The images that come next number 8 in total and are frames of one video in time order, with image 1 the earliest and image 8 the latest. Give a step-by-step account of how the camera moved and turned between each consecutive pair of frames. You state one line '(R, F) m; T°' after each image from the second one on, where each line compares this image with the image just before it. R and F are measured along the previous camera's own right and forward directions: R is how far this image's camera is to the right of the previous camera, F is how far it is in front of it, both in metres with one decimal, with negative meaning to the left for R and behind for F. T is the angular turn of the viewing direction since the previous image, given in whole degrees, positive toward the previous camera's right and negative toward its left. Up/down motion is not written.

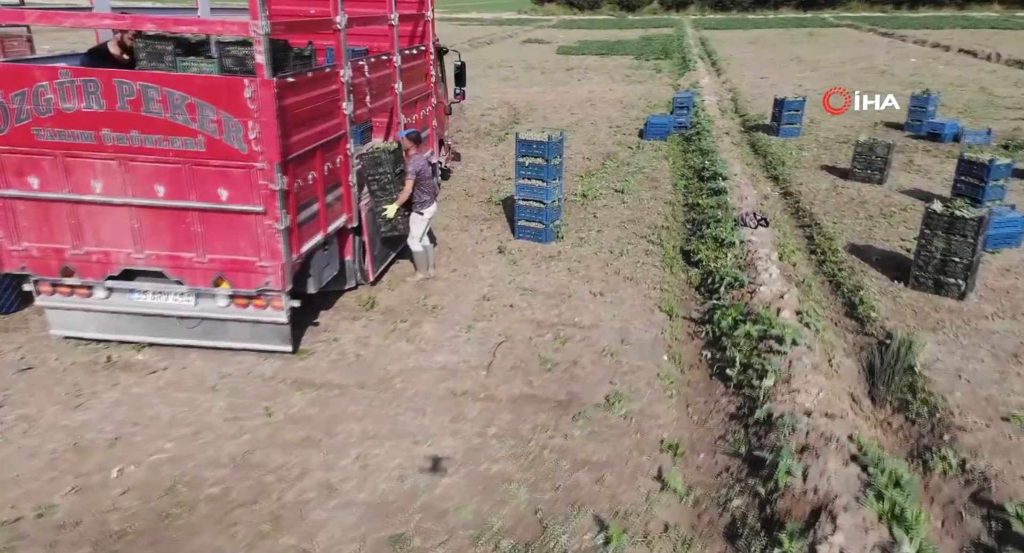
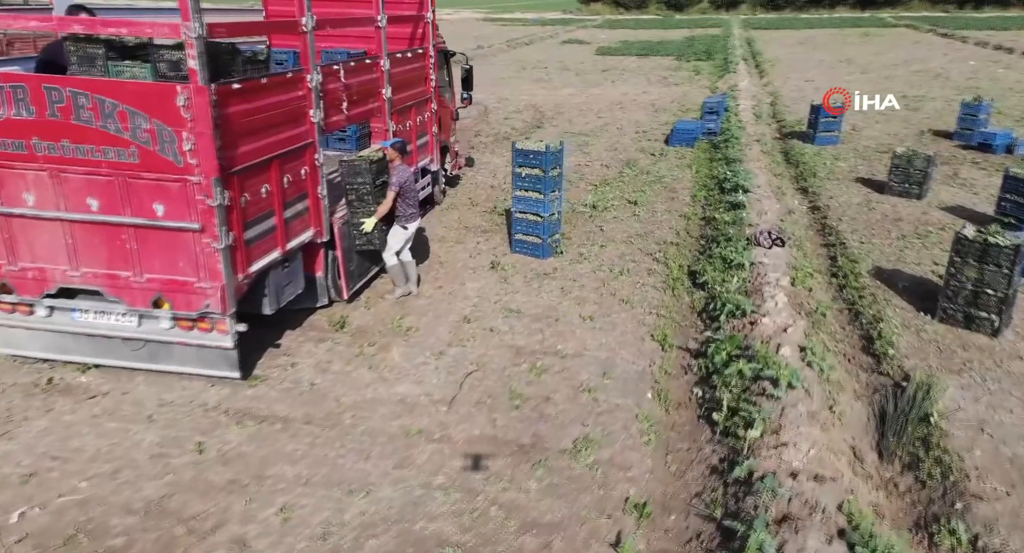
(+0.6, +0.6) m; -3°
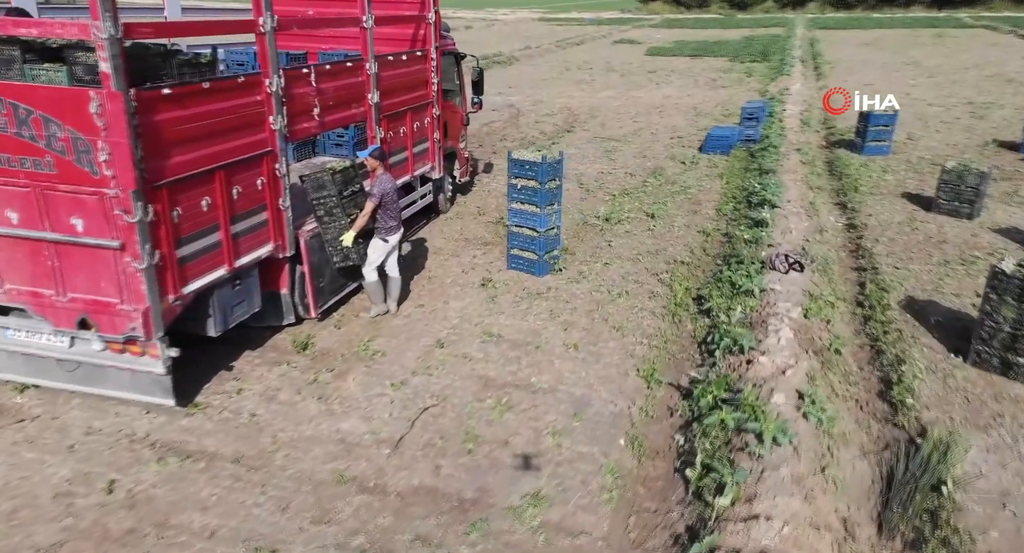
(+0.7, +0.6) m; -4°
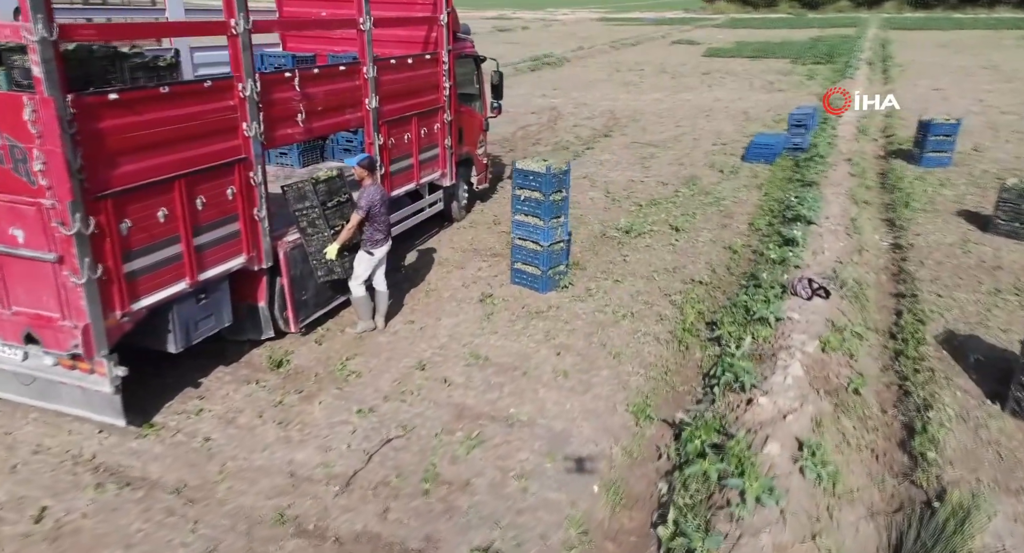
(+0.6, +0.5) m; -4°
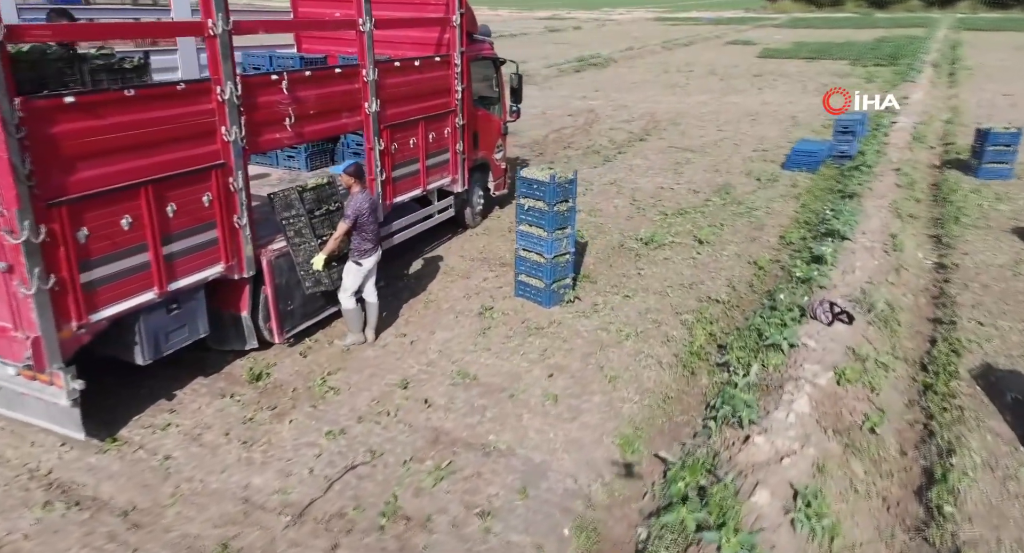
(+0.5, +0.4) m; -4°
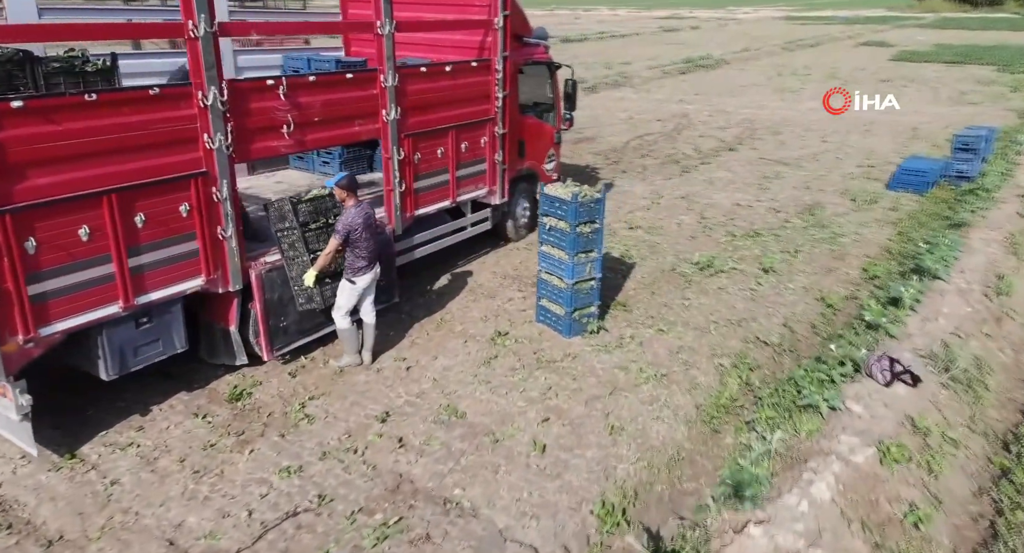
(+0.9, +0.7) m; -8°
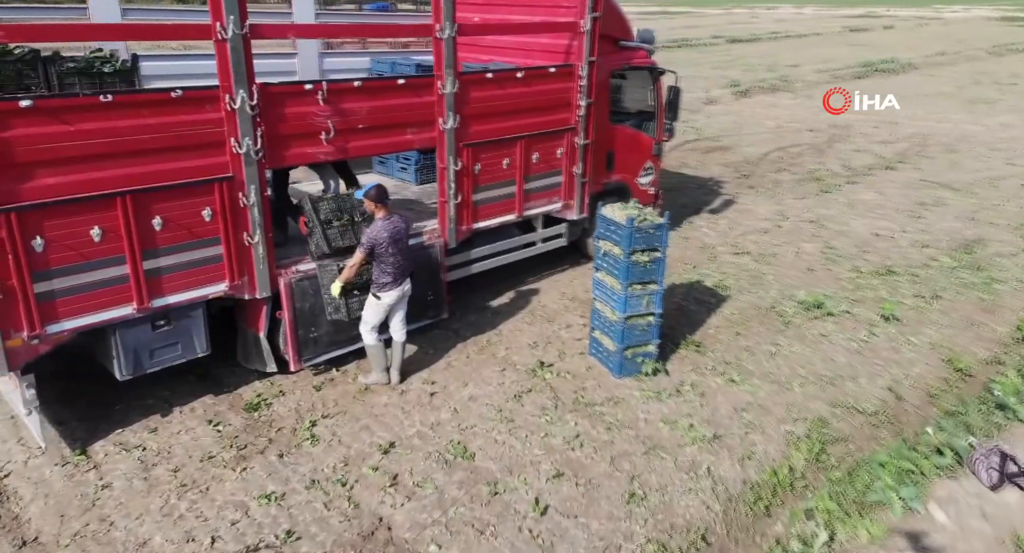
(+0.9, +0.7) m; -12°
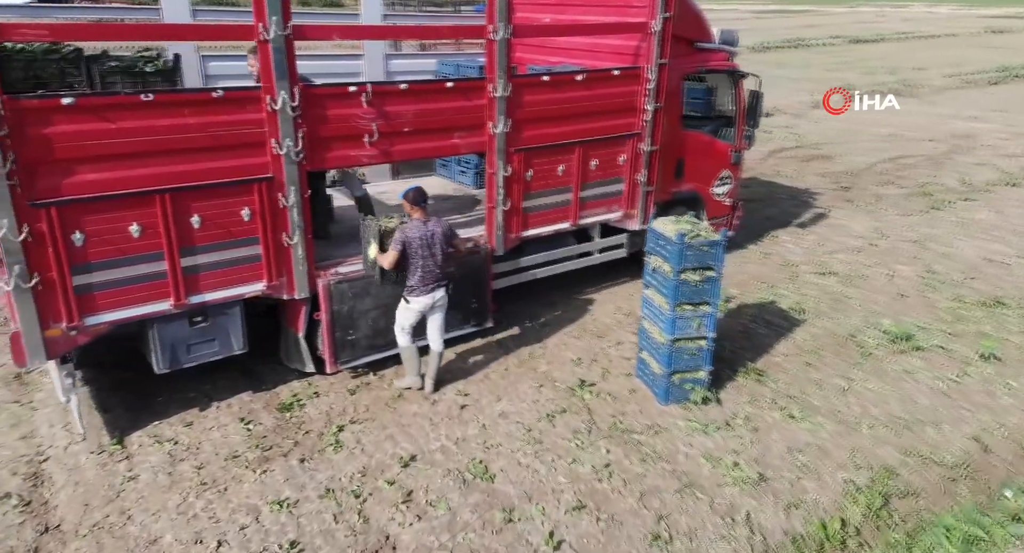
(+0.5, +0.3) m; -8°
